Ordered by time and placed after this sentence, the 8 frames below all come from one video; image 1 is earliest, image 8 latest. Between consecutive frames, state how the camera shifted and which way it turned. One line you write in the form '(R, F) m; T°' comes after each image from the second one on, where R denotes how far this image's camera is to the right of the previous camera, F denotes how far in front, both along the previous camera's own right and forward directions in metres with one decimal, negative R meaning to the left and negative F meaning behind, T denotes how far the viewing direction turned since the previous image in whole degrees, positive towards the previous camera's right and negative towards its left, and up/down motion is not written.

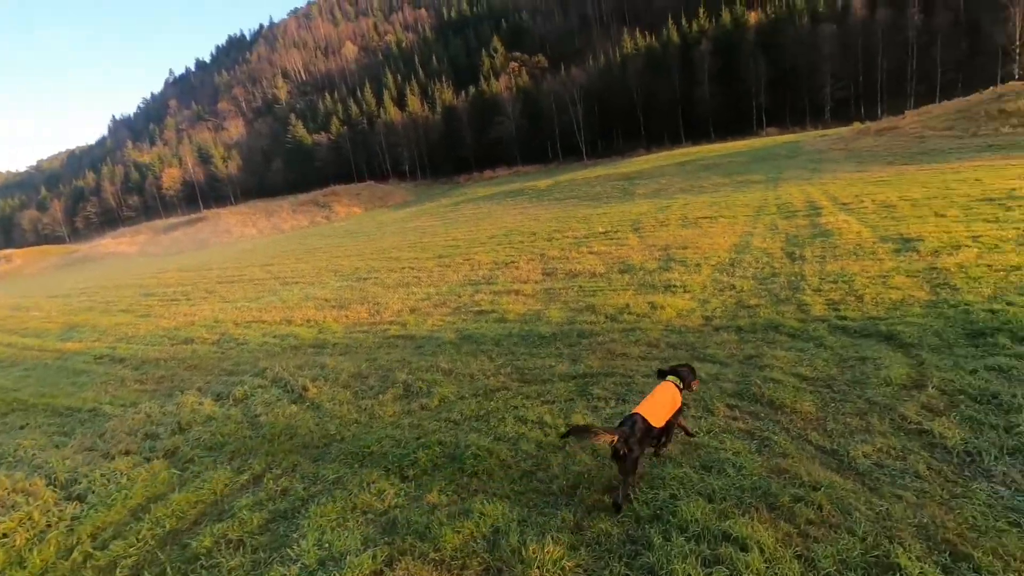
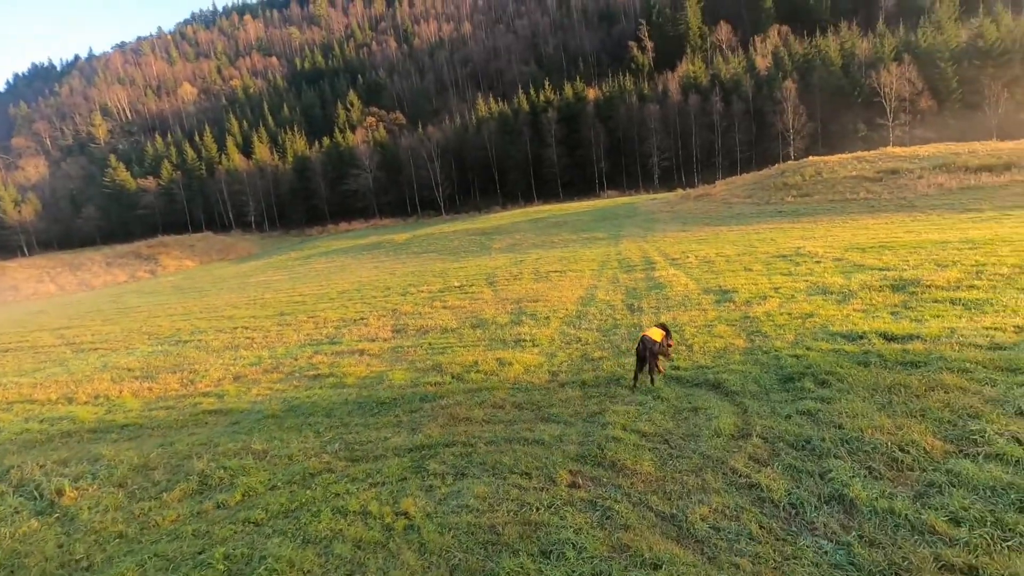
(+0.3, +0.4) m; +15°
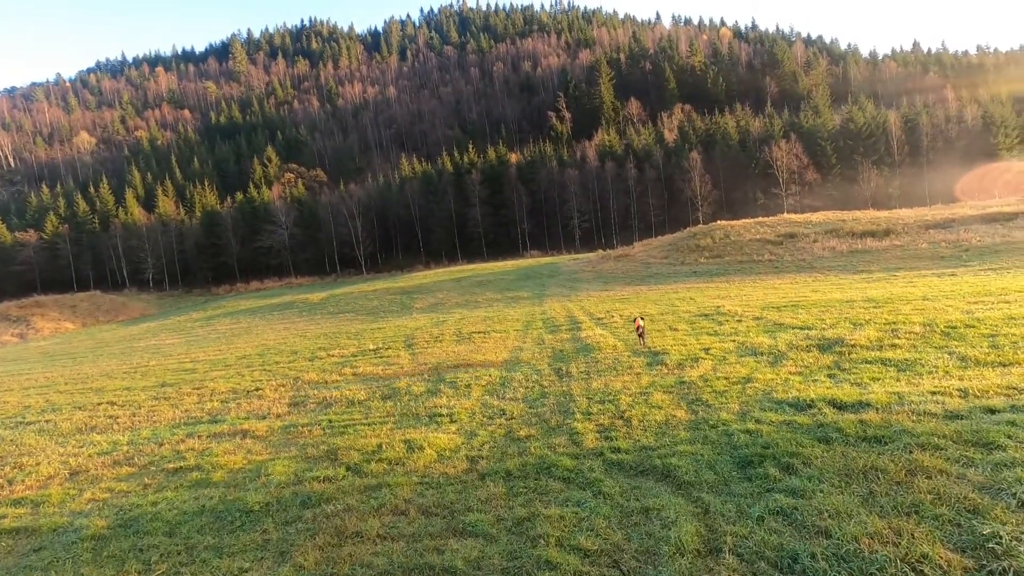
(+0.2, +1.0) m; +8°
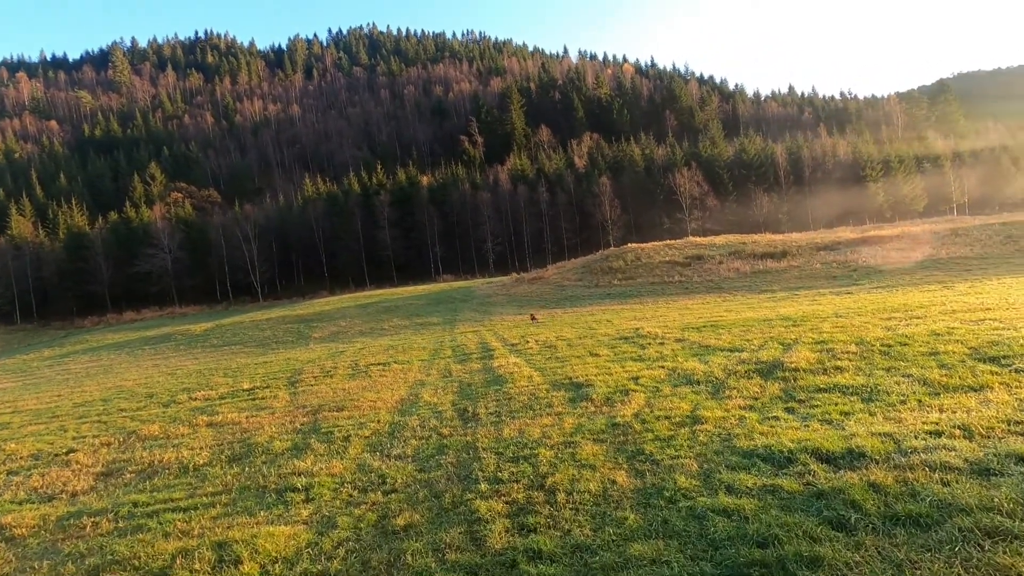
(+0.4, +1.9) m; +9°
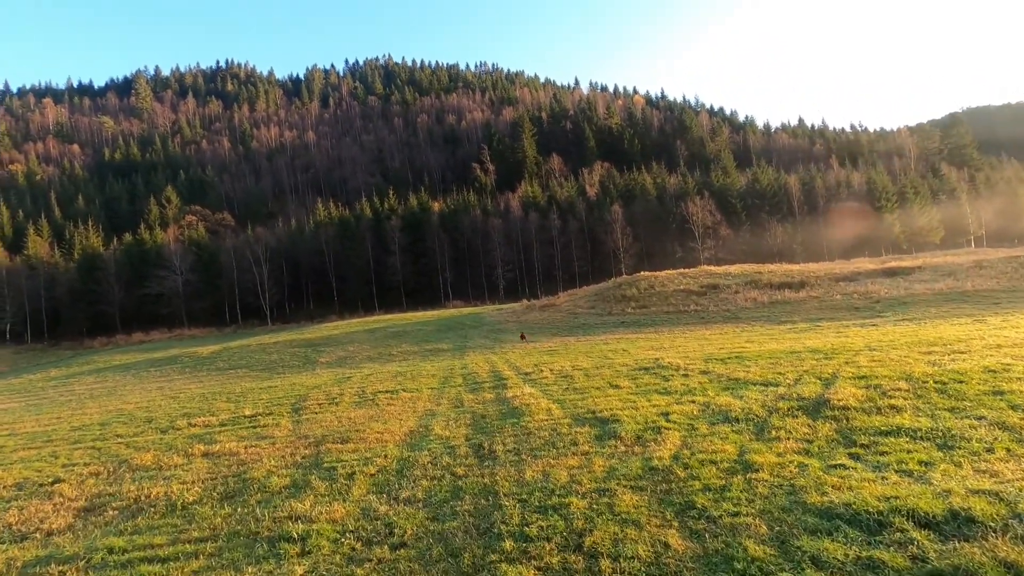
(-0.2, +0.6) m; -1°
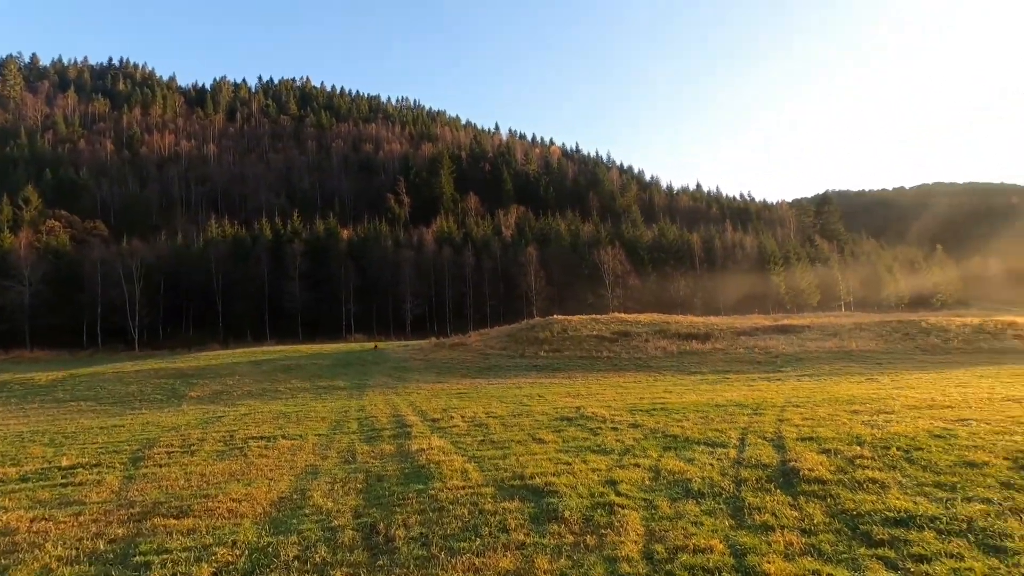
(-0.1, +1.8) m; +10°
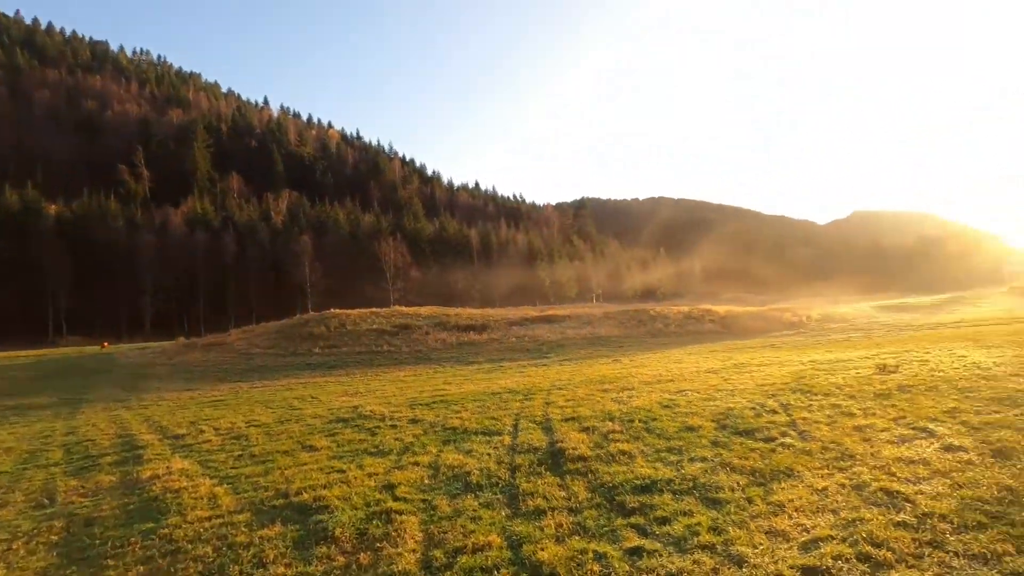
(+0.1, +0.4) m; +23°
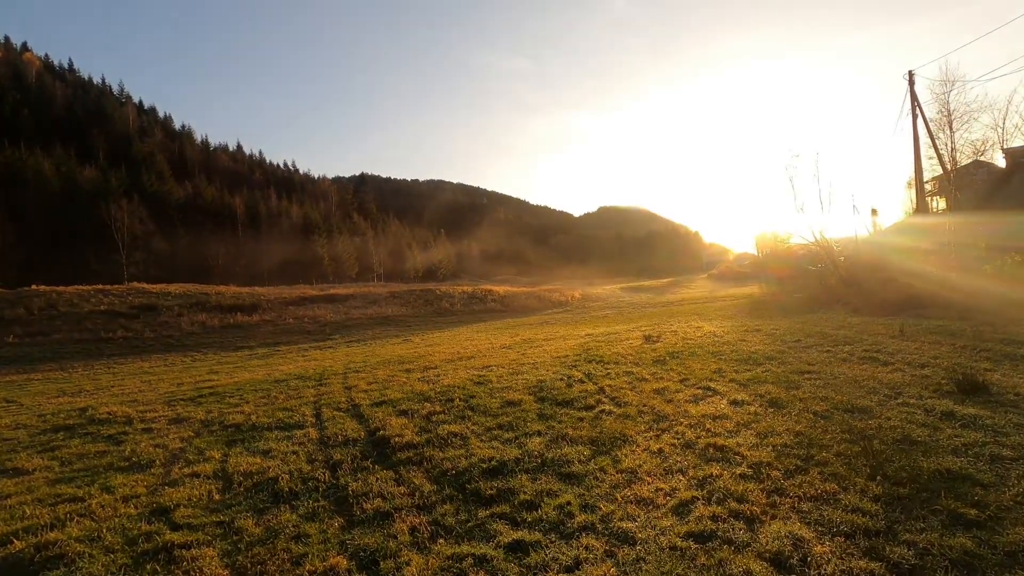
(-0.5, +0.8) m; +23°
